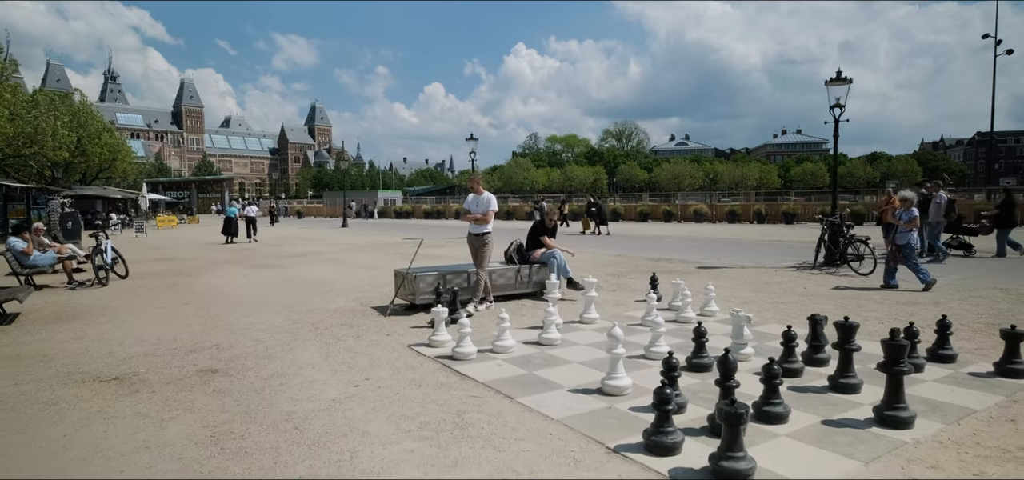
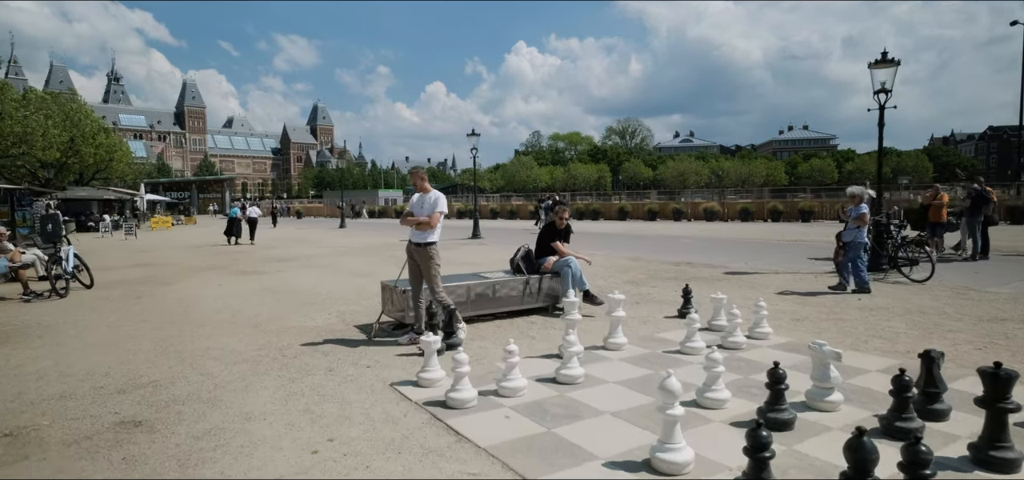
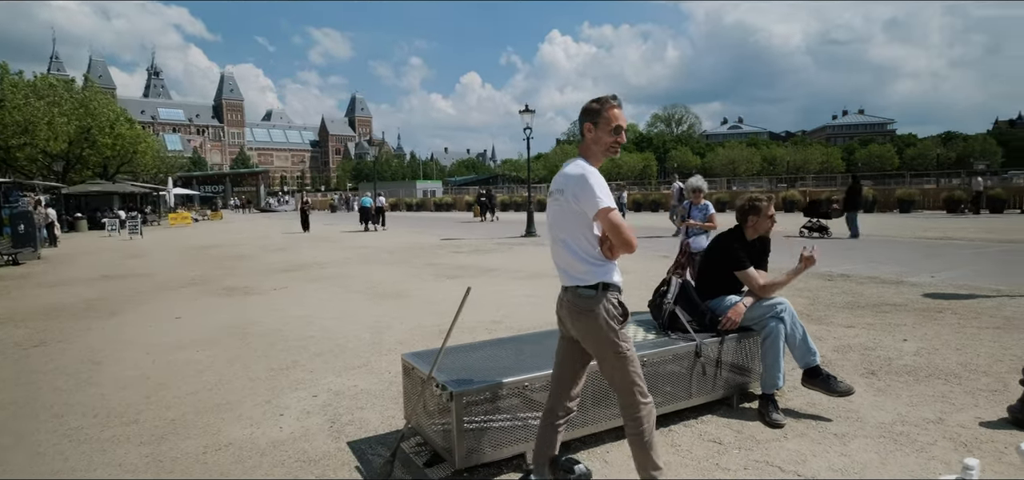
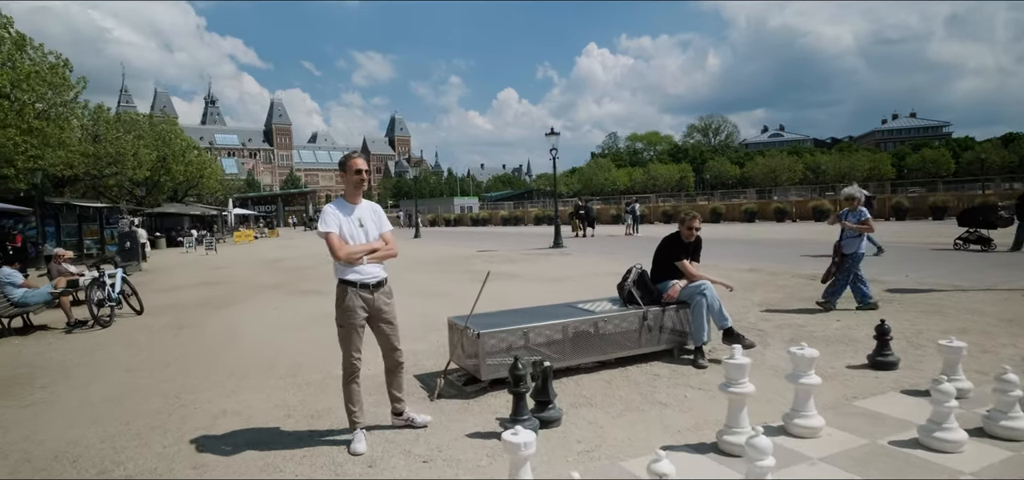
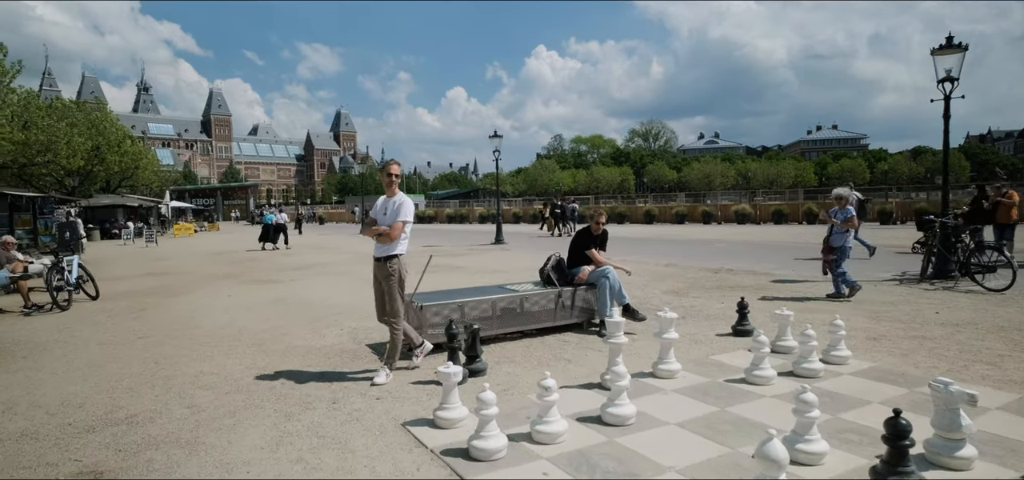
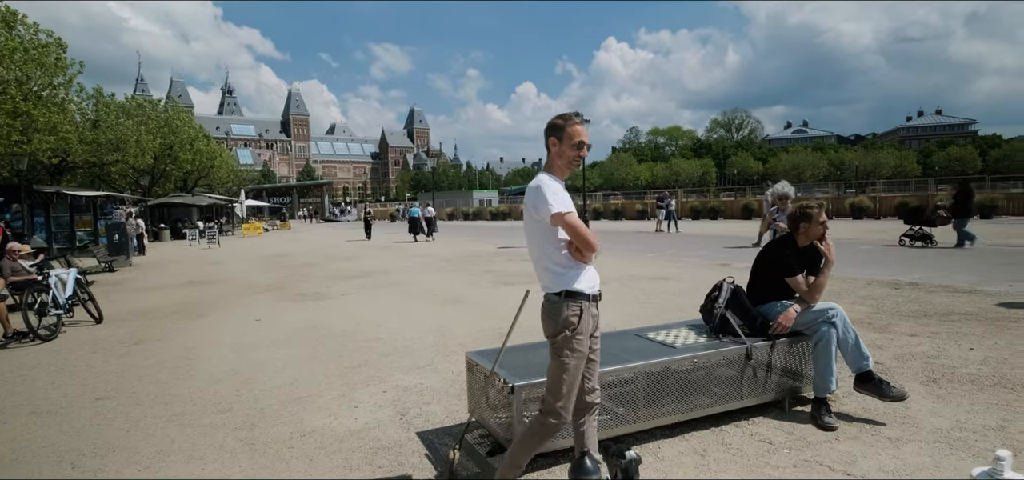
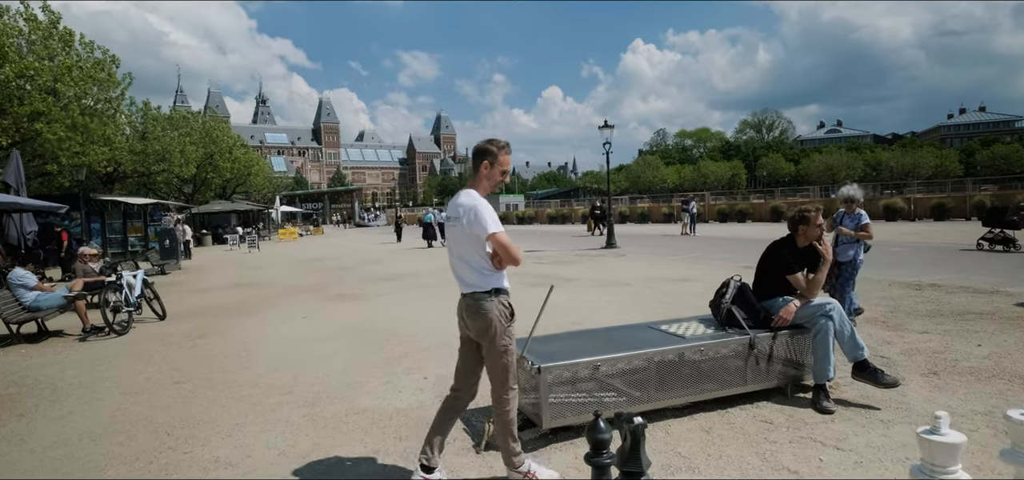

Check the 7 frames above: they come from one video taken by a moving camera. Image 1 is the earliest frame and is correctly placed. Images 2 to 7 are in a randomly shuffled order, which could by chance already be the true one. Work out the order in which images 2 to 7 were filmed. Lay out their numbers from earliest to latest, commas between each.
2, 5, 4, 7, 6, 3
